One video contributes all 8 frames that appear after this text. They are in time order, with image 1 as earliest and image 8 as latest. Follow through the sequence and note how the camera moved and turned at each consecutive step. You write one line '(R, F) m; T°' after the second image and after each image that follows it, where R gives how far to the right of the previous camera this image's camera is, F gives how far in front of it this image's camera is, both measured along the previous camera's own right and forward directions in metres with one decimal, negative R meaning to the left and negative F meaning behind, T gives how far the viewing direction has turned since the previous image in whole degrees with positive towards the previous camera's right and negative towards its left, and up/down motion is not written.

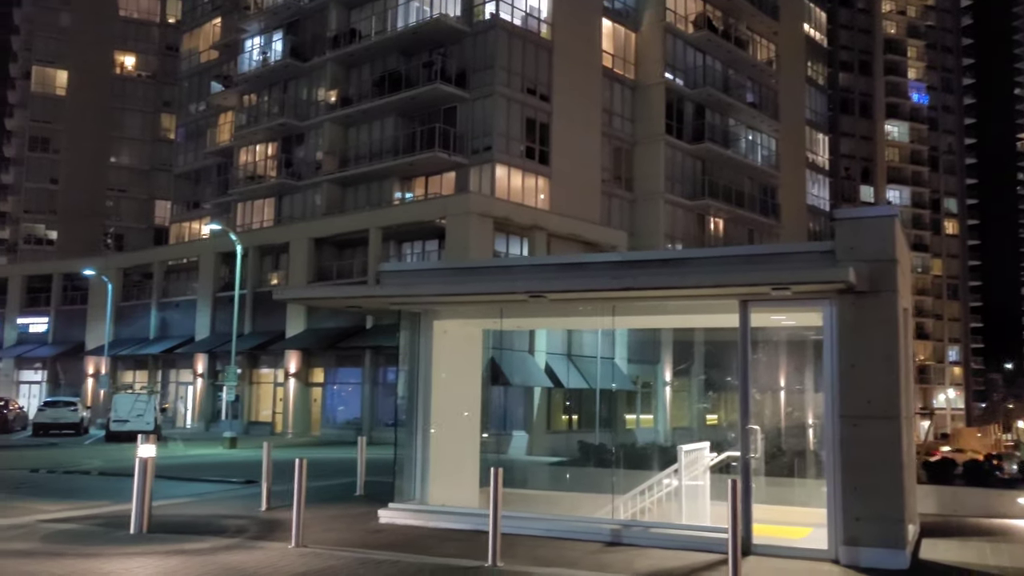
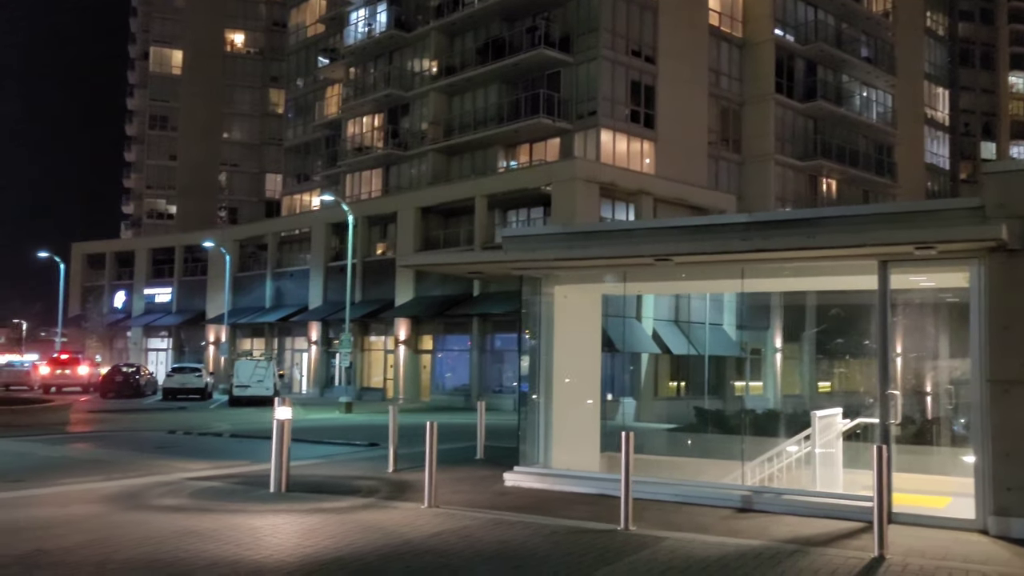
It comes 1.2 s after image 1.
(-0.3, 0.0) m; -6°
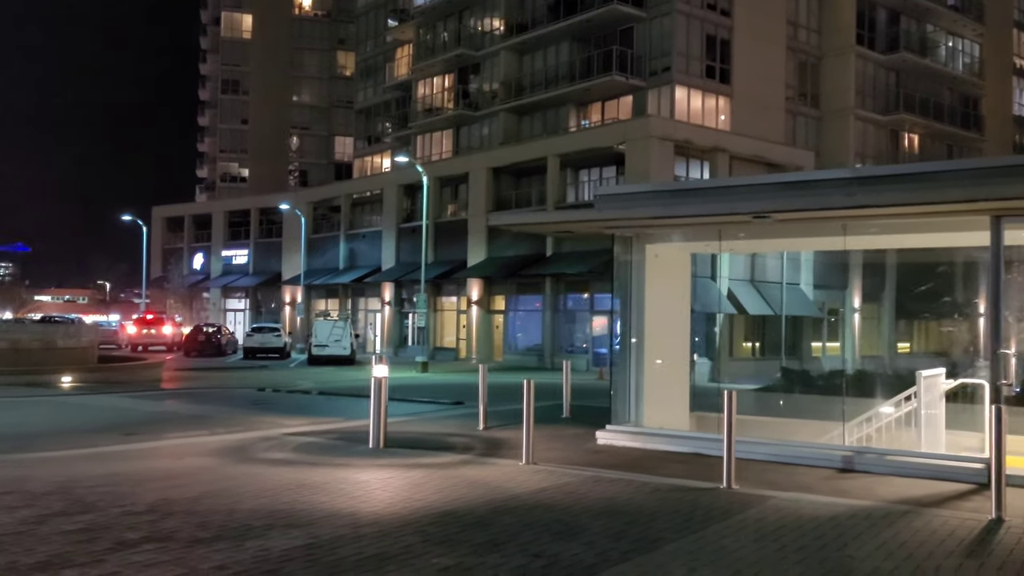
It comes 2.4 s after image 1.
(-0.4, 0.0) m; -4°
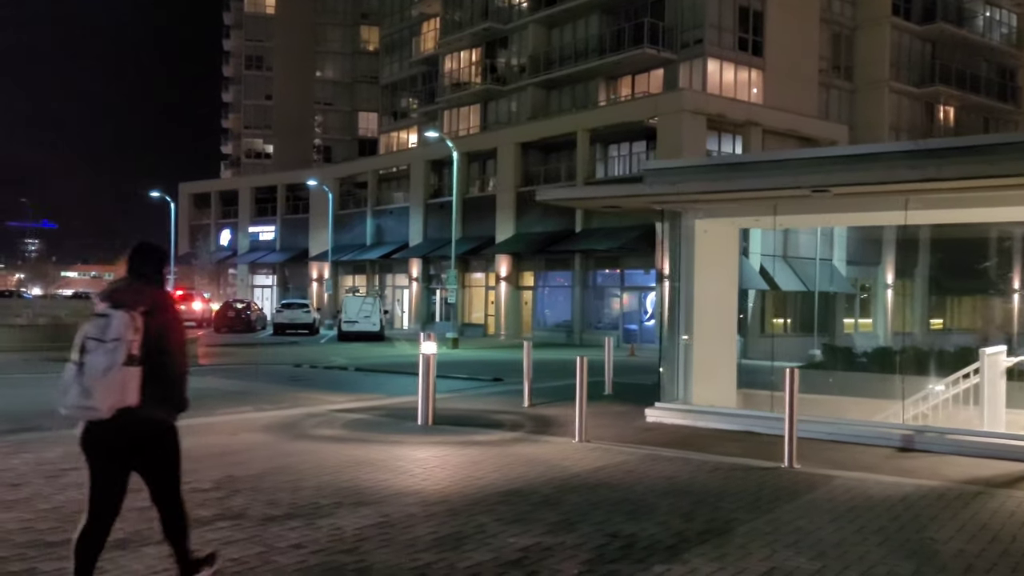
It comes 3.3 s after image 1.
(-0.4, +0.1) m; -1°
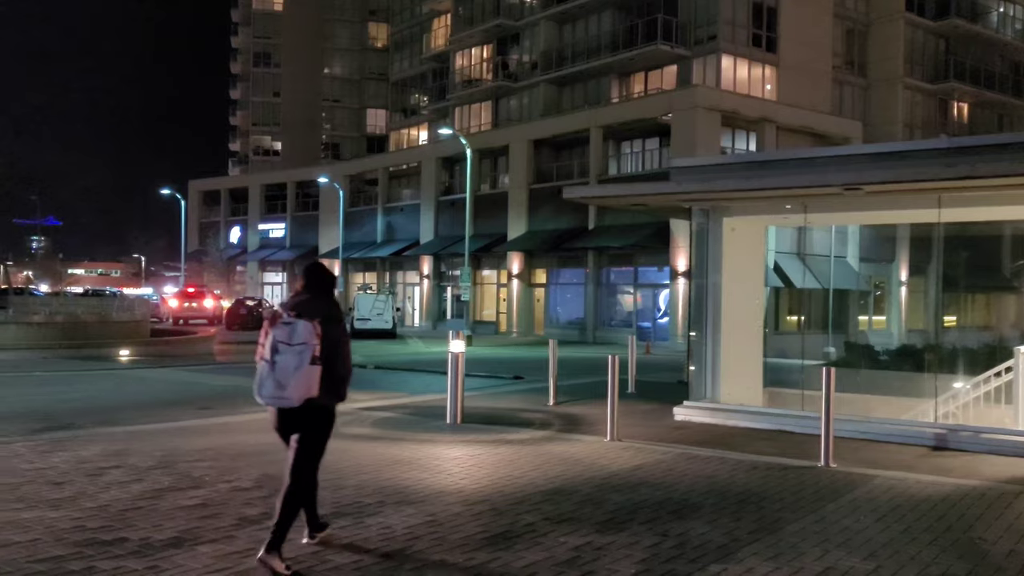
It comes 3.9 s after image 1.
(-0.3, 0.0) m; 0°
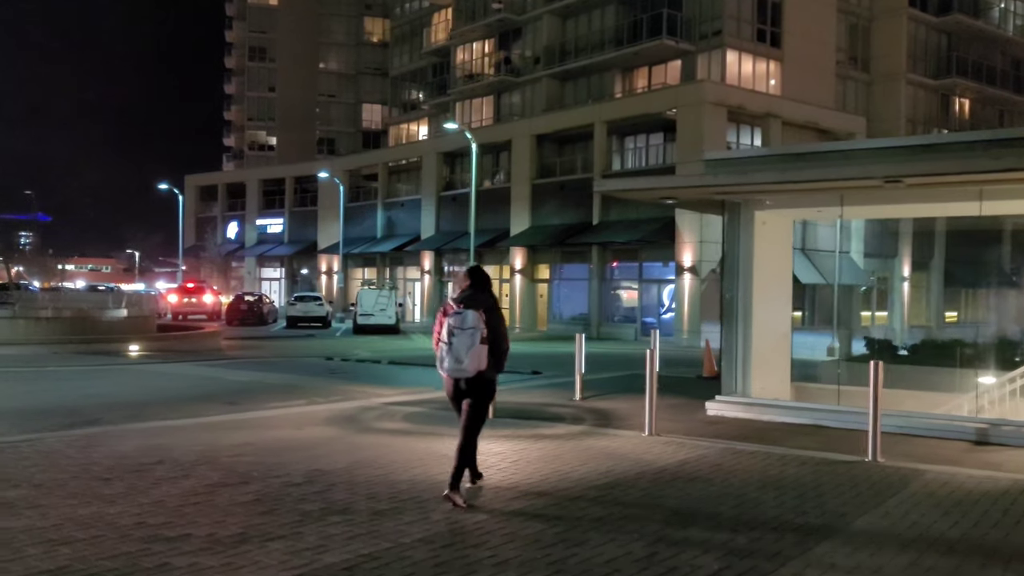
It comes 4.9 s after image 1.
(-0.5, +0.1) m; 0°
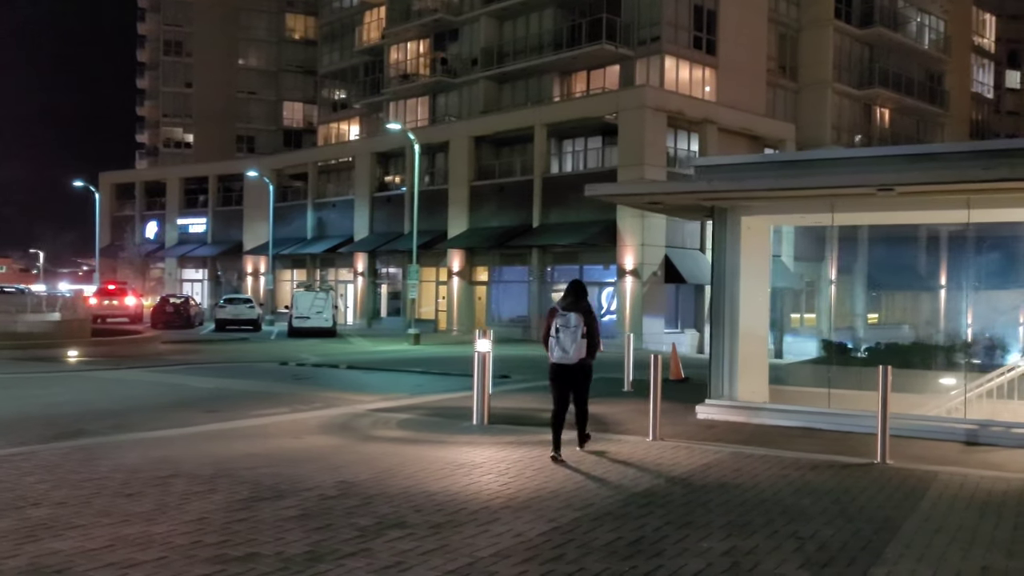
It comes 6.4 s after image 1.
(-1.0, +0.2) m; +5°
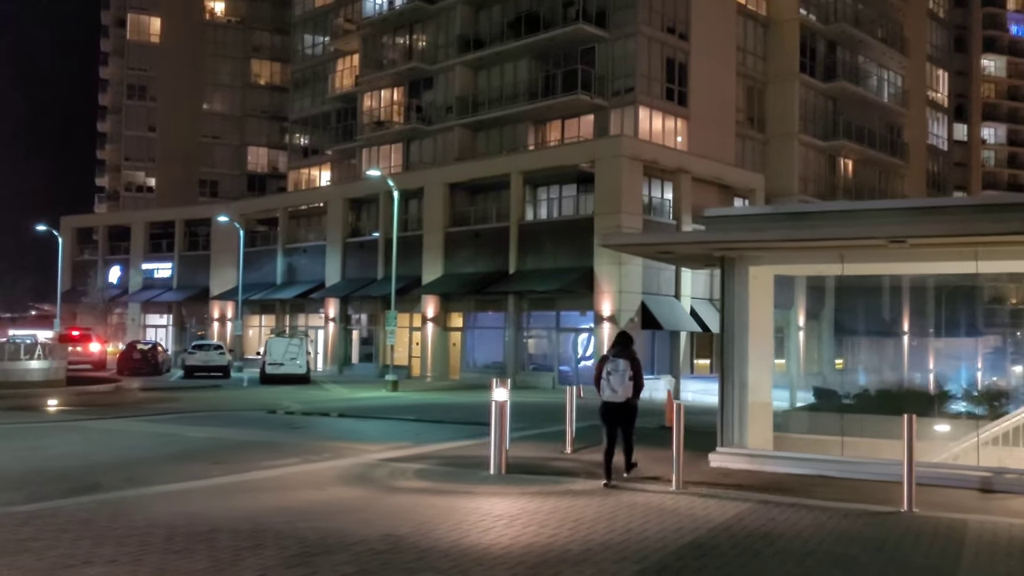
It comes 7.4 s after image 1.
(-0.7, 0.0) m; +3°
